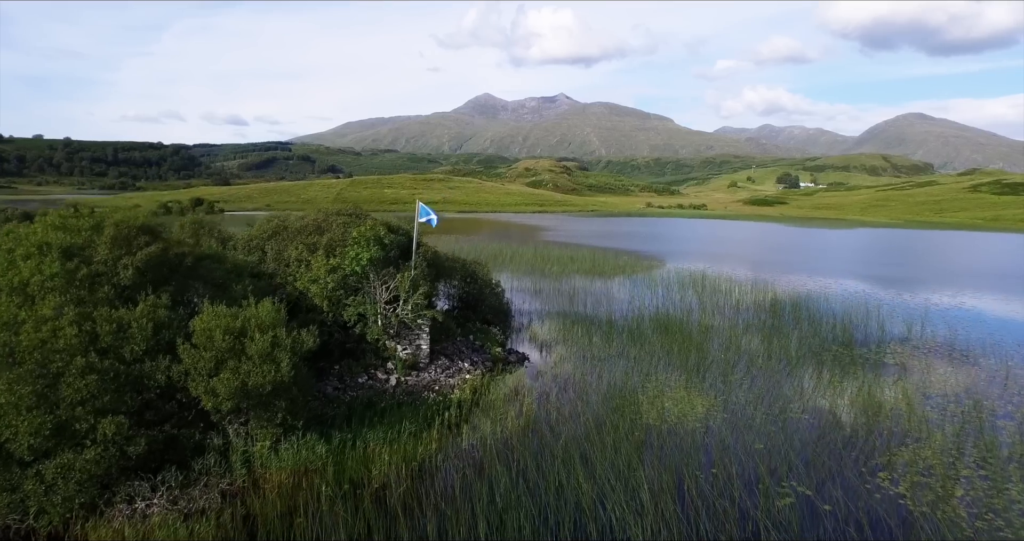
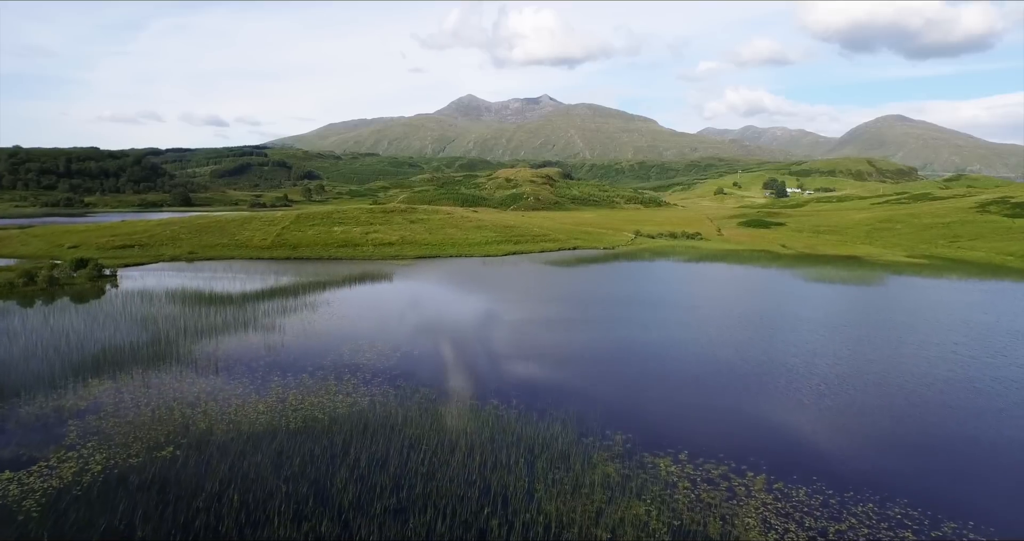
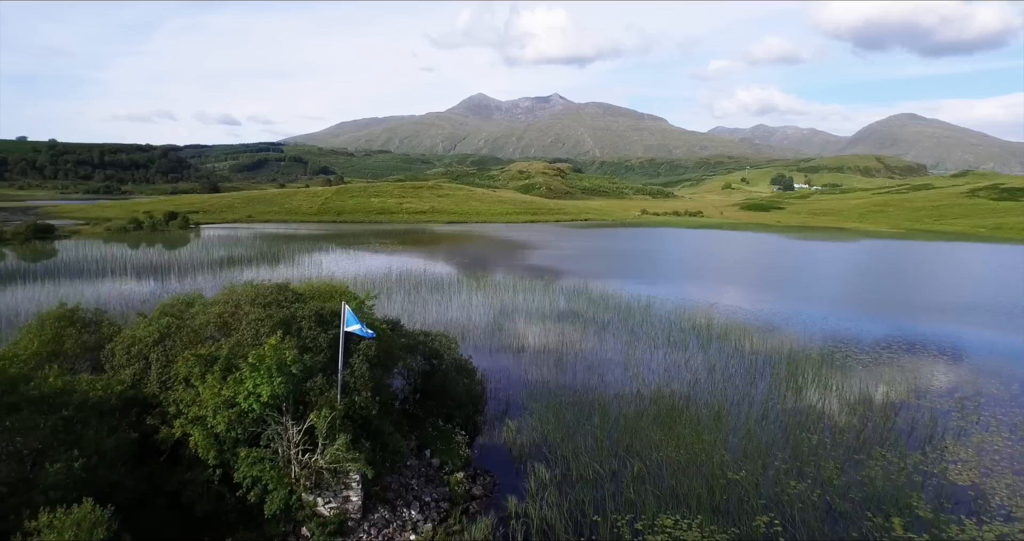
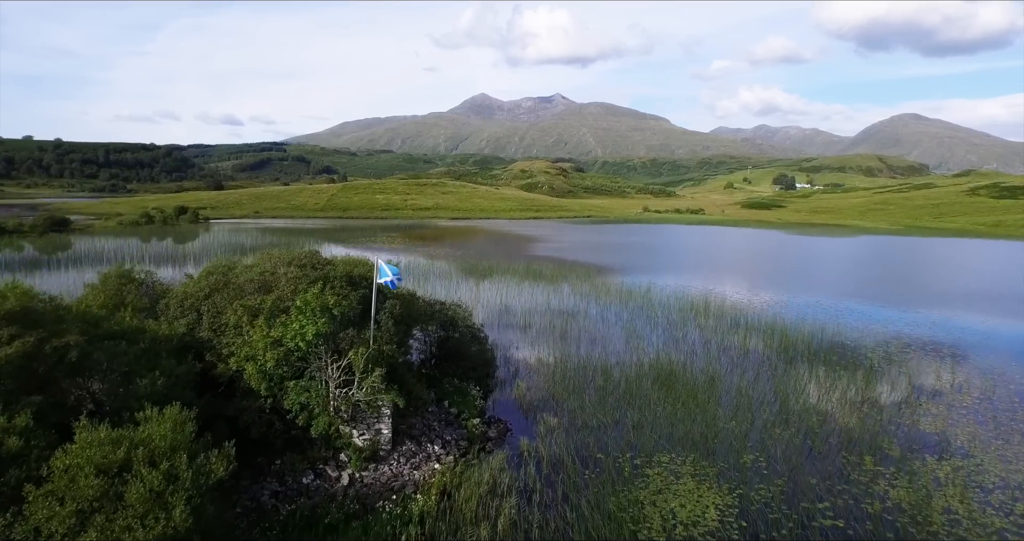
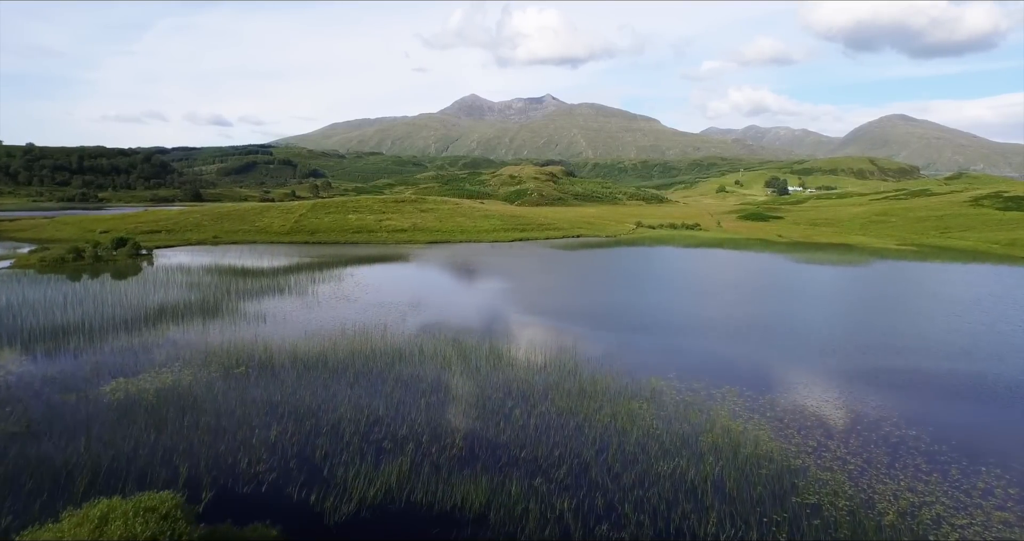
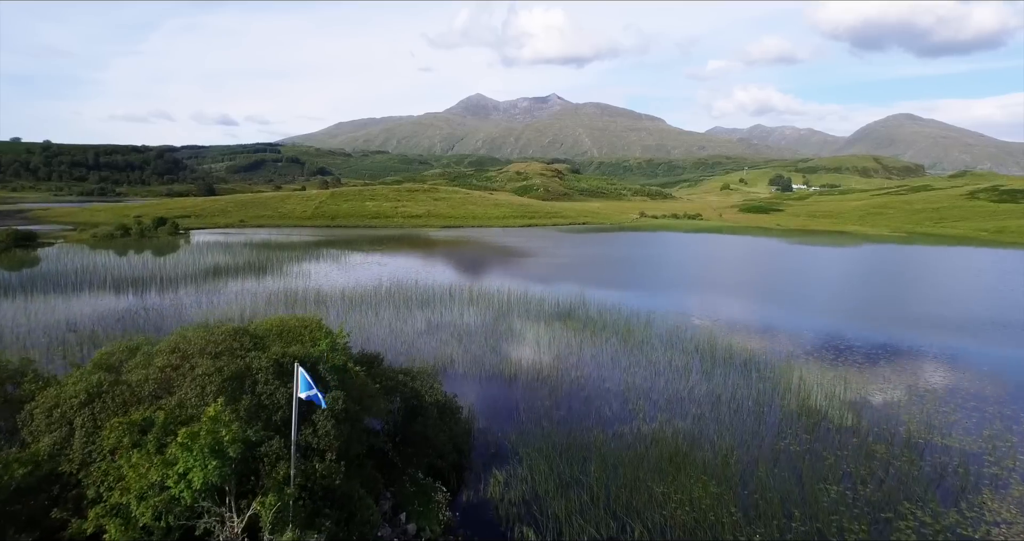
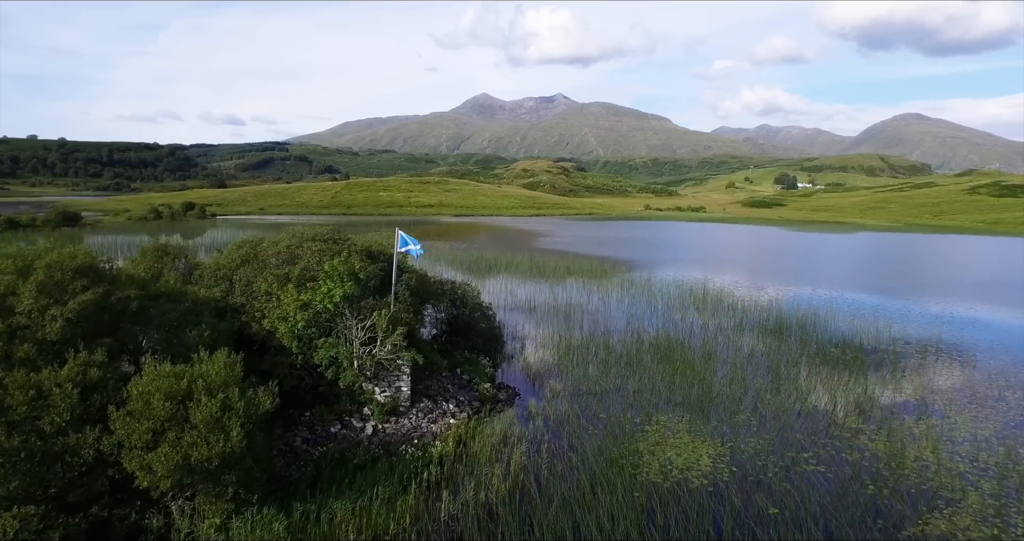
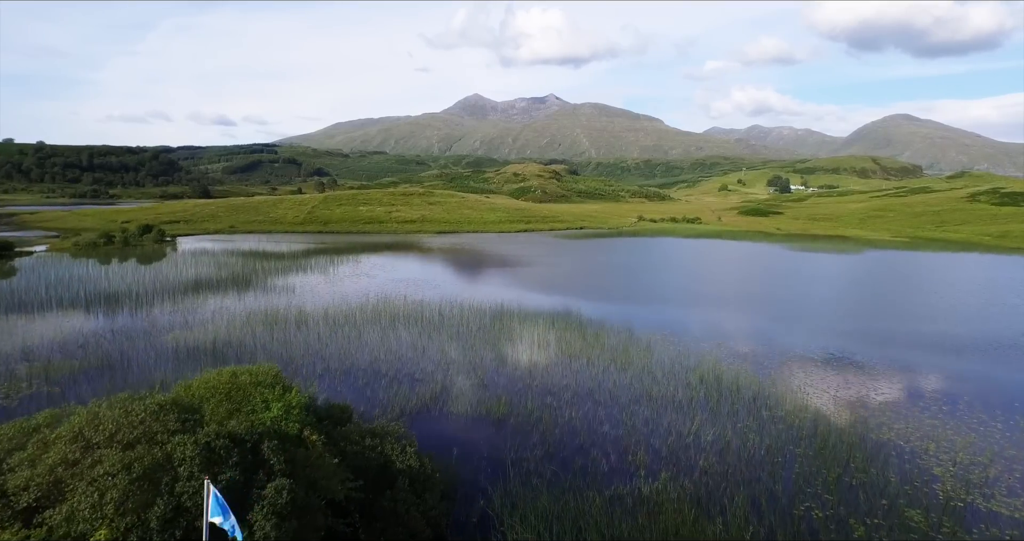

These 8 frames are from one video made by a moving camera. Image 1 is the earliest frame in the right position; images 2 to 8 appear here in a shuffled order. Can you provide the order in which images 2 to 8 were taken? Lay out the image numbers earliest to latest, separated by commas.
7, 4, 3, 6, 8, 5, 2
